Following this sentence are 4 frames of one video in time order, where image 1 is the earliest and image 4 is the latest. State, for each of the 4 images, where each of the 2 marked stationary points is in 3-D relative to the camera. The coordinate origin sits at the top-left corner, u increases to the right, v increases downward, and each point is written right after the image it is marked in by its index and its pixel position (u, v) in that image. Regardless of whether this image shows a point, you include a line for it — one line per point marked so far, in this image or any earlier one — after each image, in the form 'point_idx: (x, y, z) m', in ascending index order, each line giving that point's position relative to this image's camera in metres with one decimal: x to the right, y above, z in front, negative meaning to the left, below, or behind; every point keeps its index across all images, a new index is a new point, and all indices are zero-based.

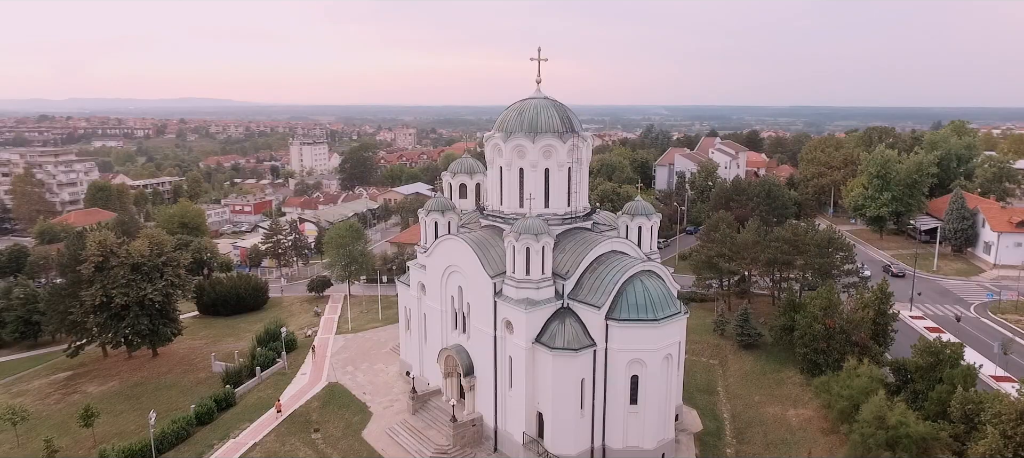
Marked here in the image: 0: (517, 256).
0: (+0.1, -0.9, +18.5) m
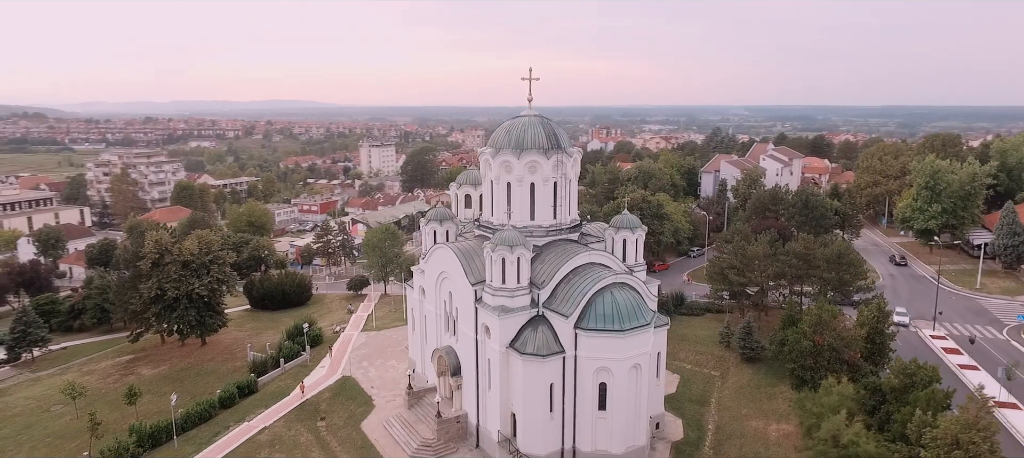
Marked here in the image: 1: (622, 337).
0: (-0.6, -1.2, +19.8) m
1: (+3.6, -3.5, +18.7) m
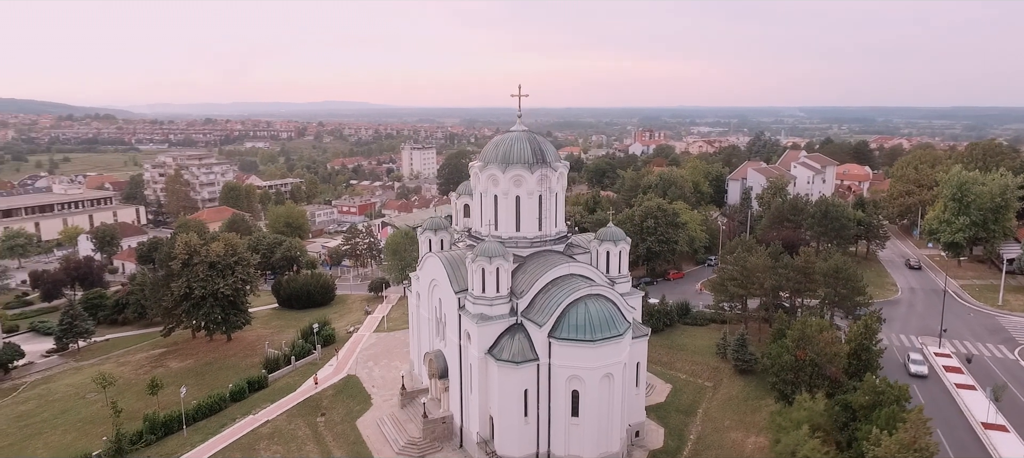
0: (-1.4, -1.7, +20.8) m
1: (+2.7, -4.0, +19.4) m
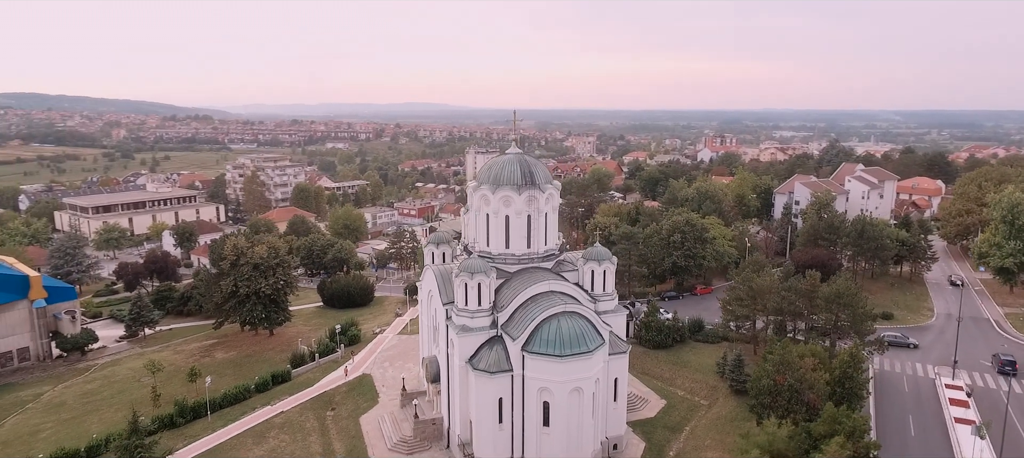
0: (-2.1, -2.3, +22.5) m
1: (+1.8, -4.7, +20.6) m
